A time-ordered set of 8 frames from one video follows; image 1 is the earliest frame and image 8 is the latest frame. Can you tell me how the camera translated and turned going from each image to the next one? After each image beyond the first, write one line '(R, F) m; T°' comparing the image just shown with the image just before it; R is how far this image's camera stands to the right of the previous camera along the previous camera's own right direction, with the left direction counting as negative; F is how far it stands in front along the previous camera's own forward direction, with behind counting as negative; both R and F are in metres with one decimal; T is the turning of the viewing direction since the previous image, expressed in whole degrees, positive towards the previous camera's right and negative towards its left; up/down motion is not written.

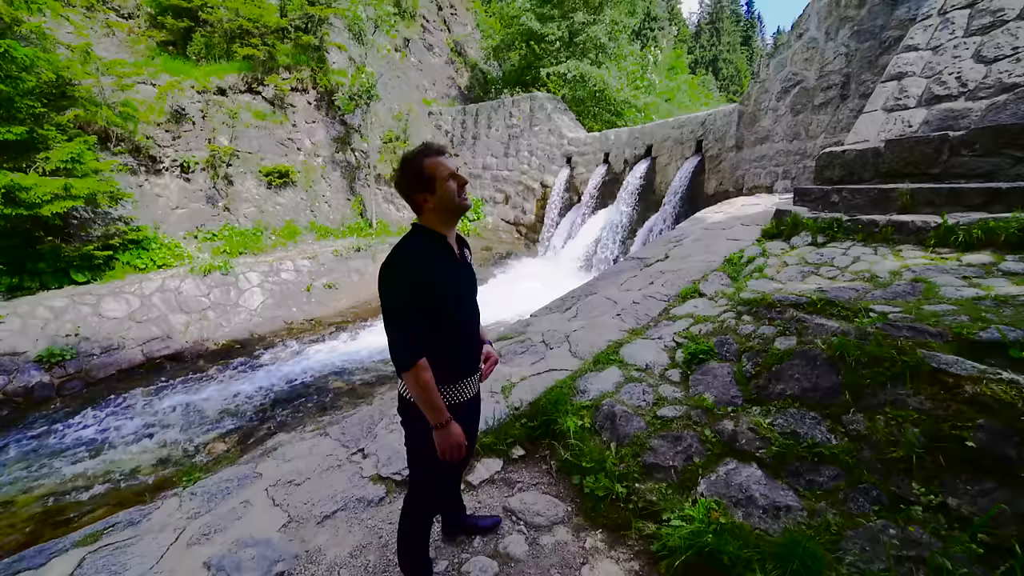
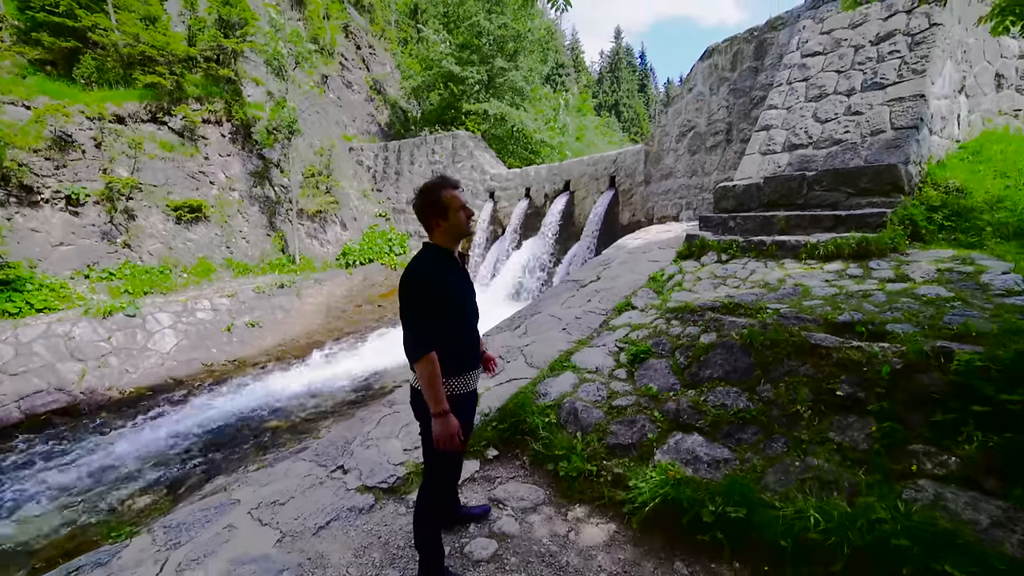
(-0.2, -0.2) m; +10°
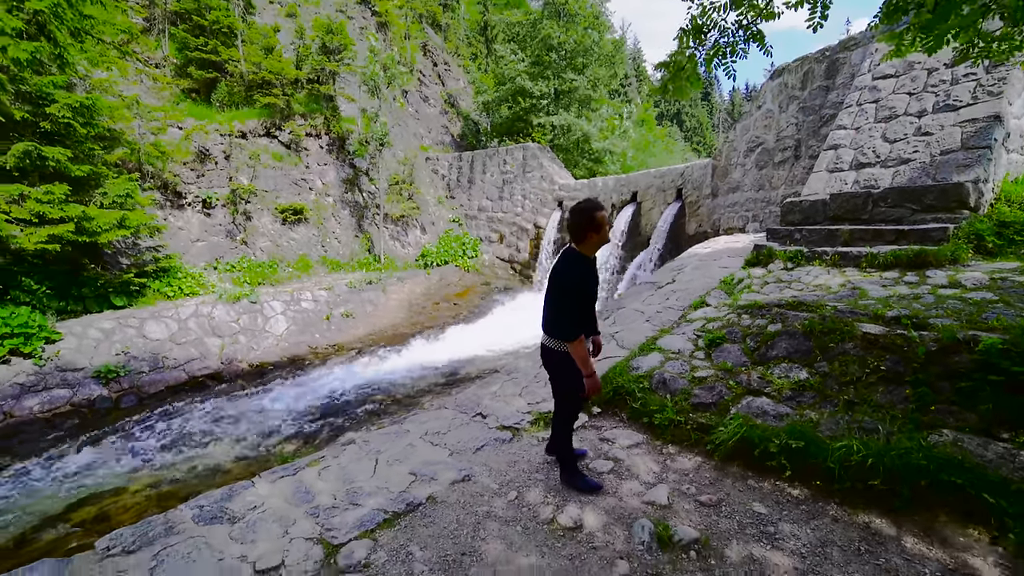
(-0.3, -0.6) m; -6°
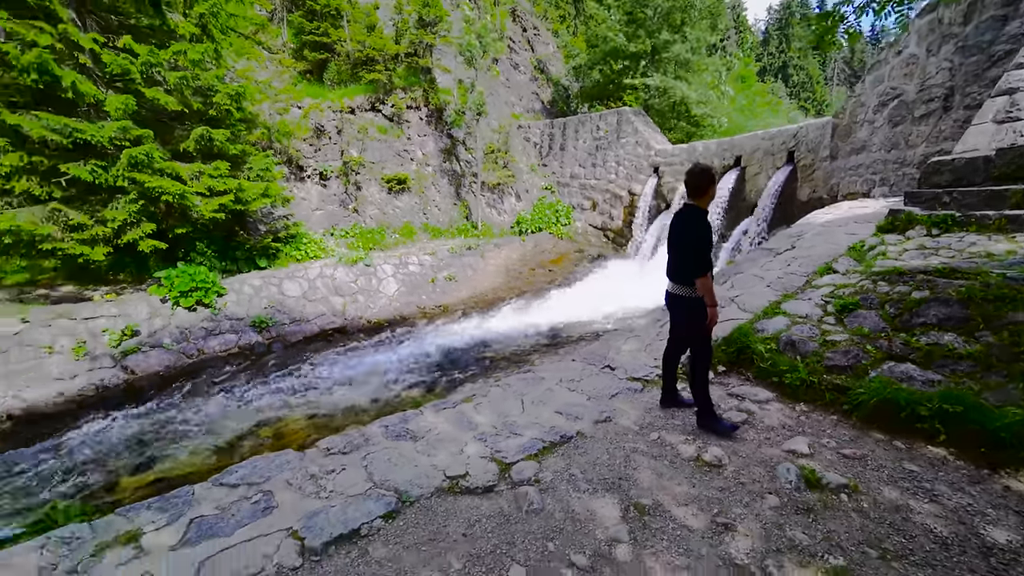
(-0.3, -0.2) m; -9°
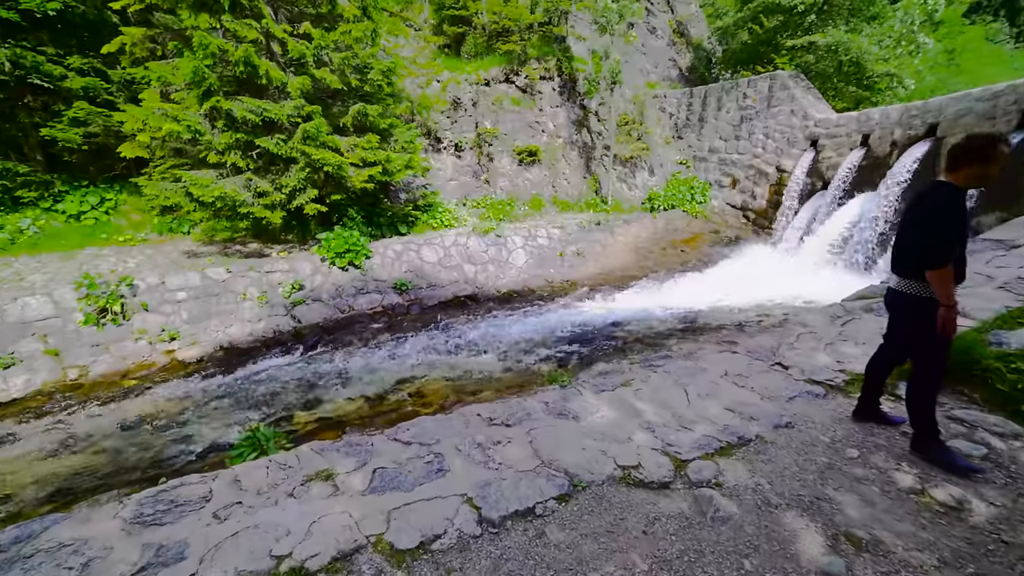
(-0.3, +0.1) m; -13°
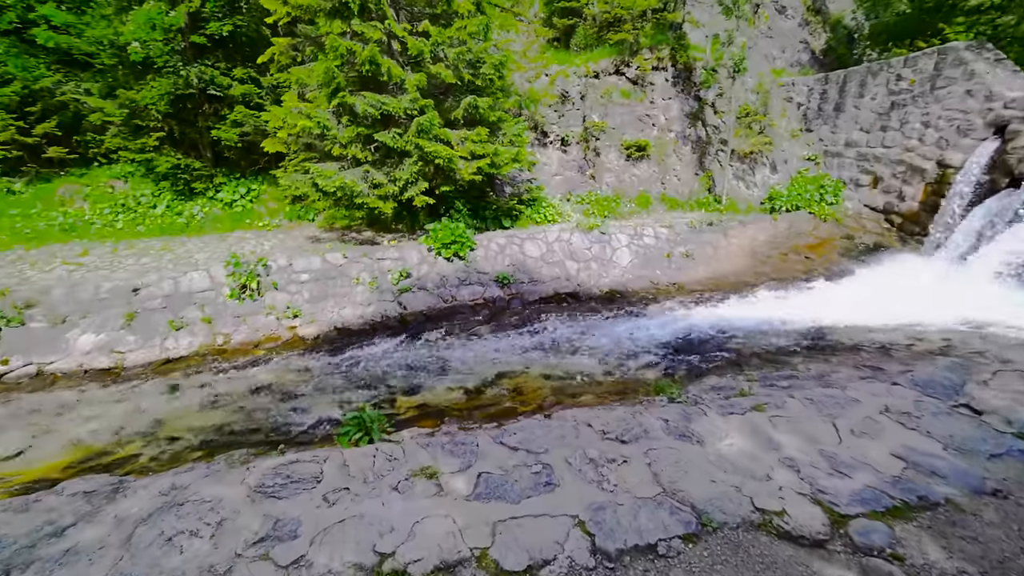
(-0.1, +0.2) m; -11°
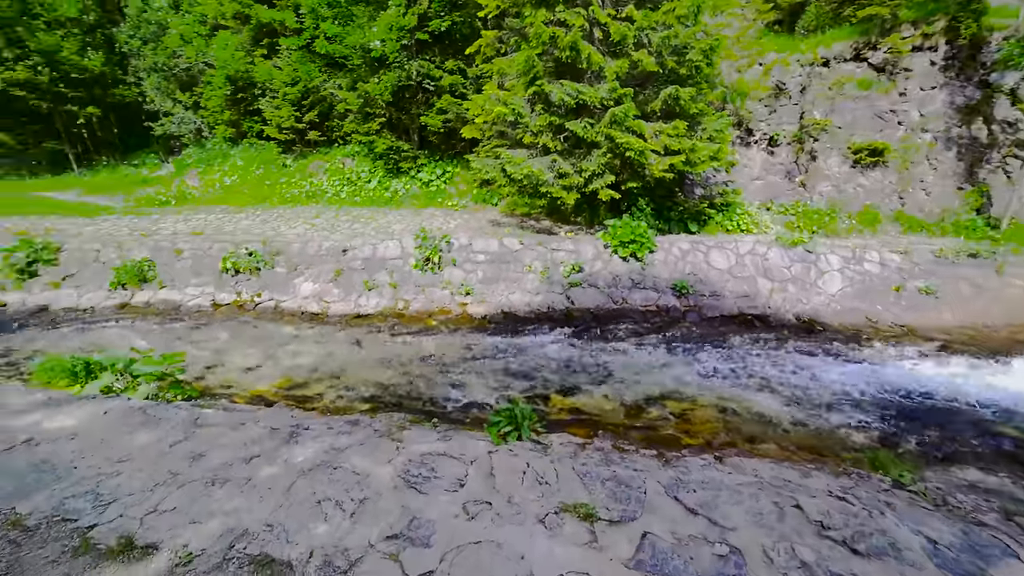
(-0.1, +0.3) m; -19°
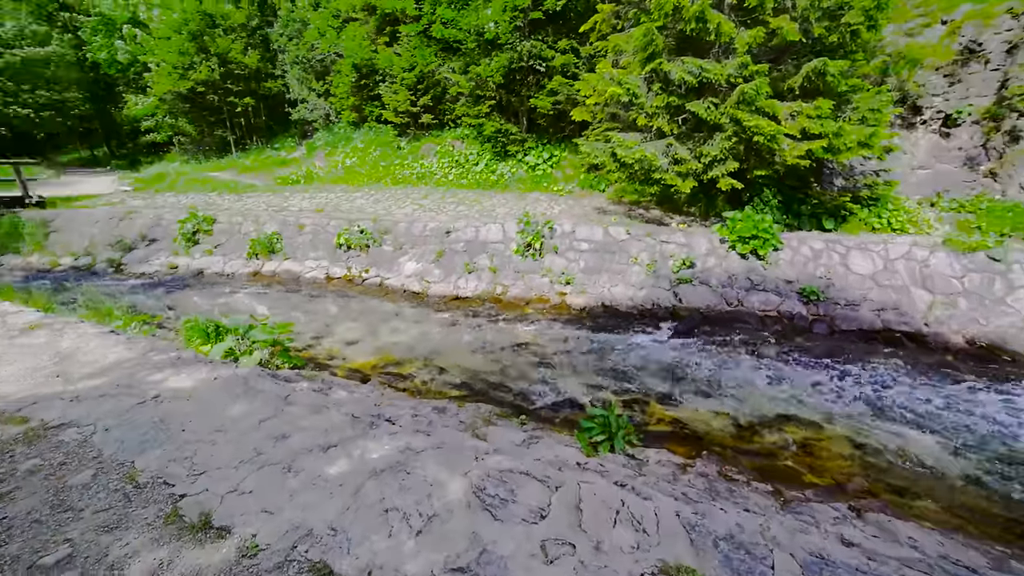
(0.0, +0.3) m; -12°
